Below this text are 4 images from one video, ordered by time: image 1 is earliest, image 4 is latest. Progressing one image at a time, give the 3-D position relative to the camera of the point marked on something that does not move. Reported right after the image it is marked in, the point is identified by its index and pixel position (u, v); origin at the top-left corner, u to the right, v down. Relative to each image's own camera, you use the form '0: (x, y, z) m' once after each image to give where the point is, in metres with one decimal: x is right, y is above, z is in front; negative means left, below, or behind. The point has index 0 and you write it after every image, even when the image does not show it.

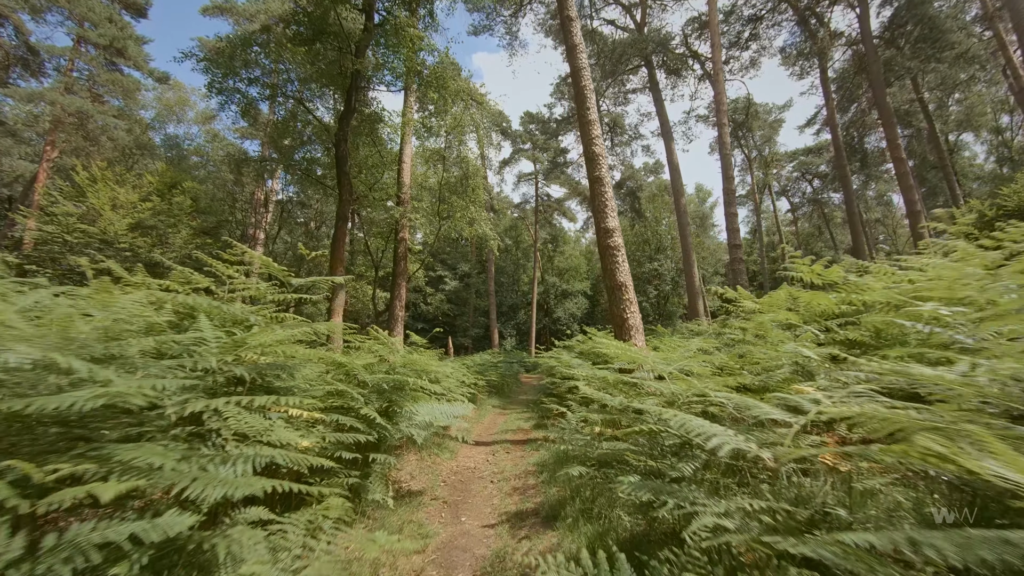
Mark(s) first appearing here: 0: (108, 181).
0: (-17.3, +4.5, +15.8) m
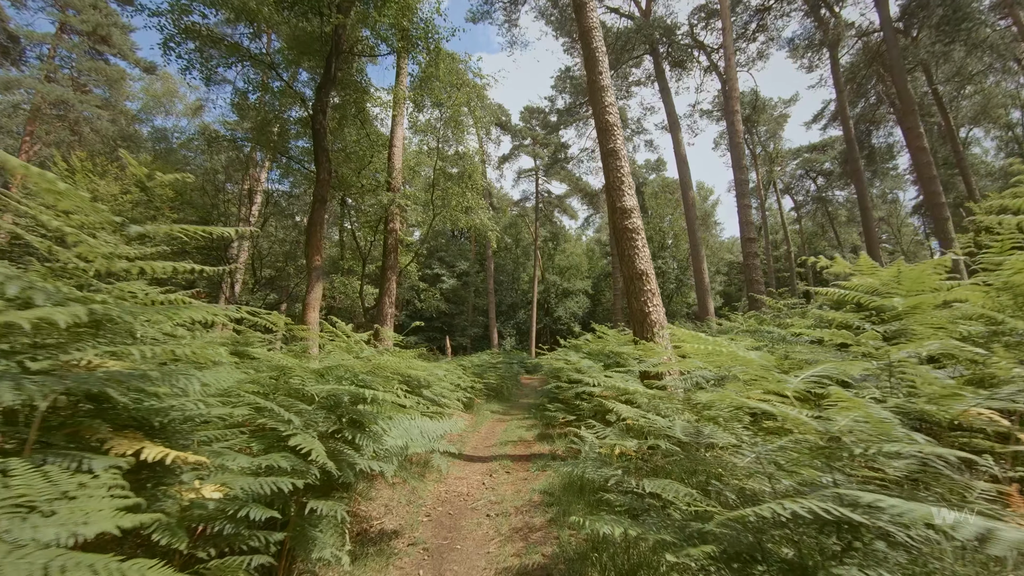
0: (-17.3, +4.6, +14.9) m
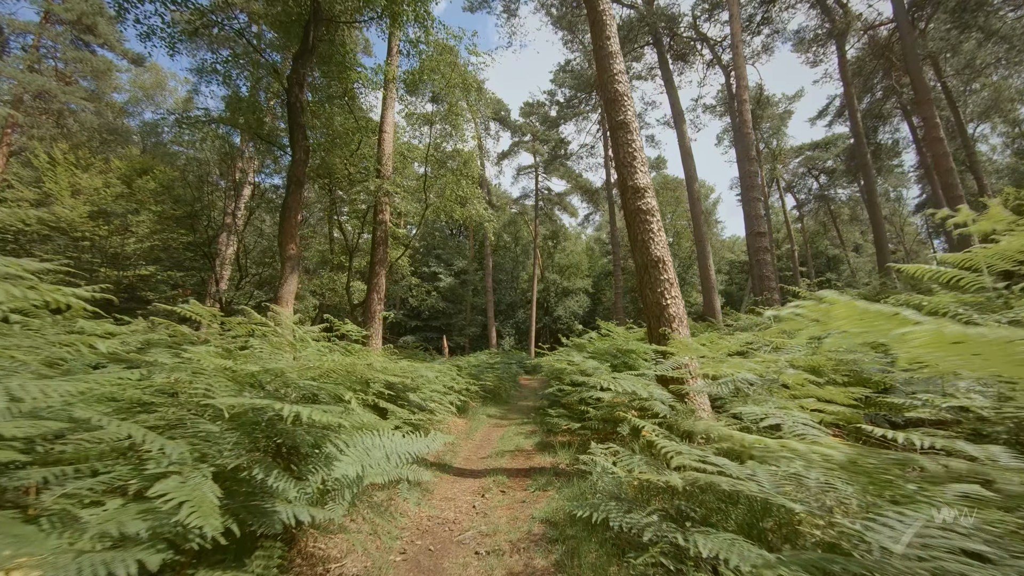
0: (-17.4, +4.8, +14.2) m
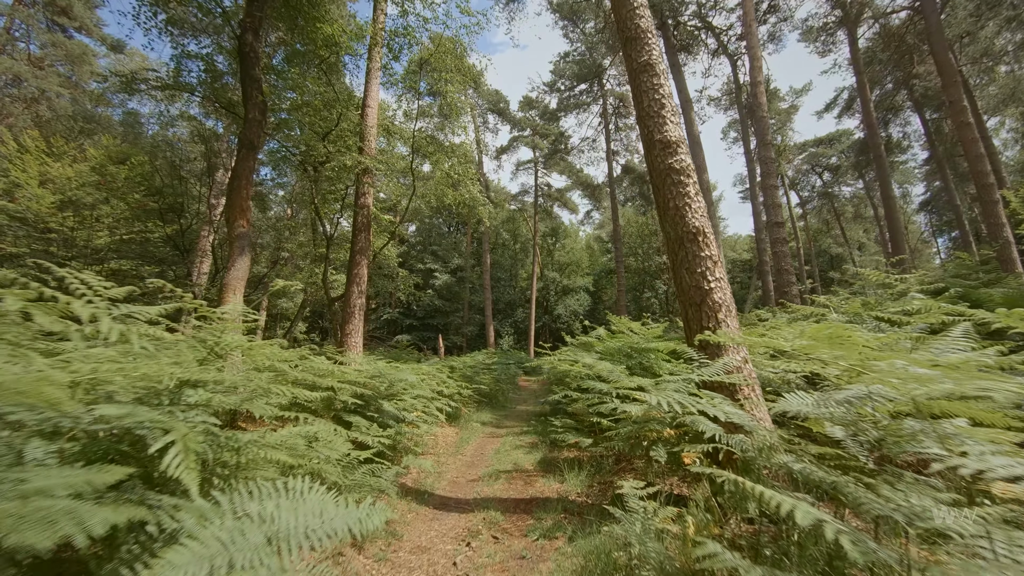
0: (-17.4, +4.9, +13.2) m
